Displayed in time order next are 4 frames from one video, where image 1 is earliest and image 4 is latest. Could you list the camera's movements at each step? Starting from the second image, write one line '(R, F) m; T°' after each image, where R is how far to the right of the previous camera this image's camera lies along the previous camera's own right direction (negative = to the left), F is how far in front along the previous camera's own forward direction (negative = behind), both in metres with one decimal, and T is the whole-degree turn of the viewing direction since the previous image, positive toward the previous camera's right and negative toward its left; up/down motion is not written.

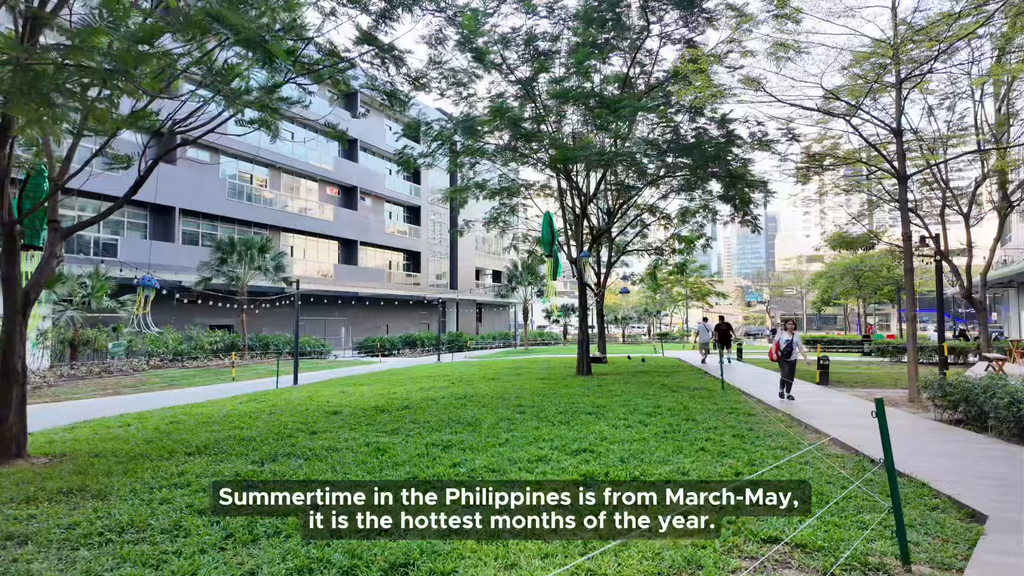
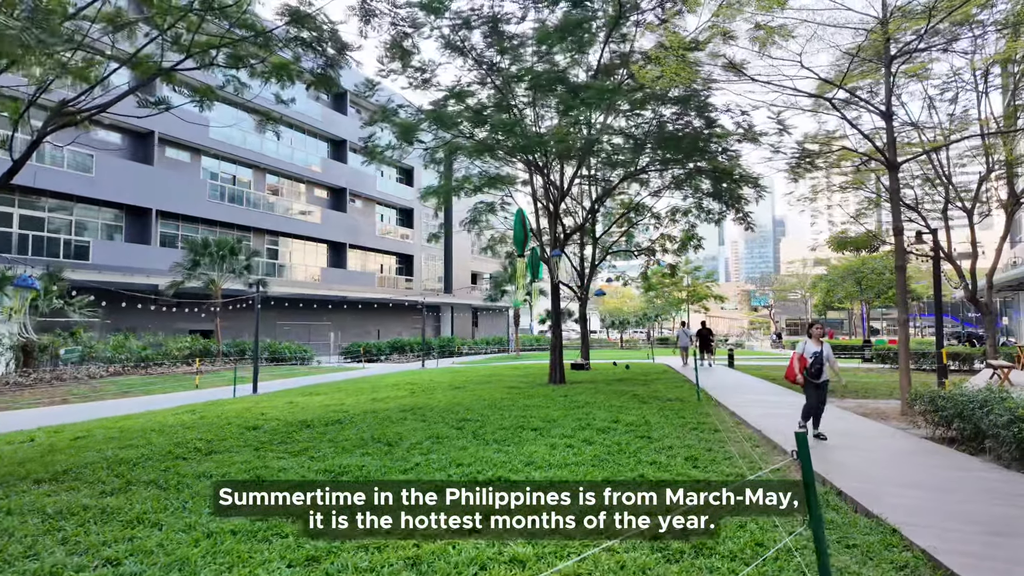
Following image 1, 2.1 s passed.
(+0.9, +0.8) m; -1°
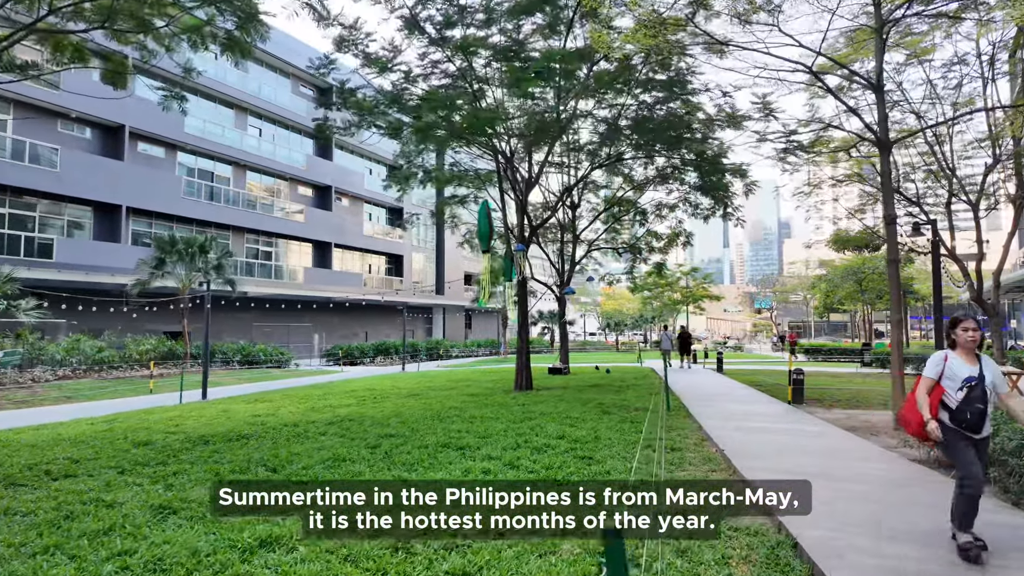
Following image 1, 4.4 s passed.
(+0.8, +1.0) m; 0°
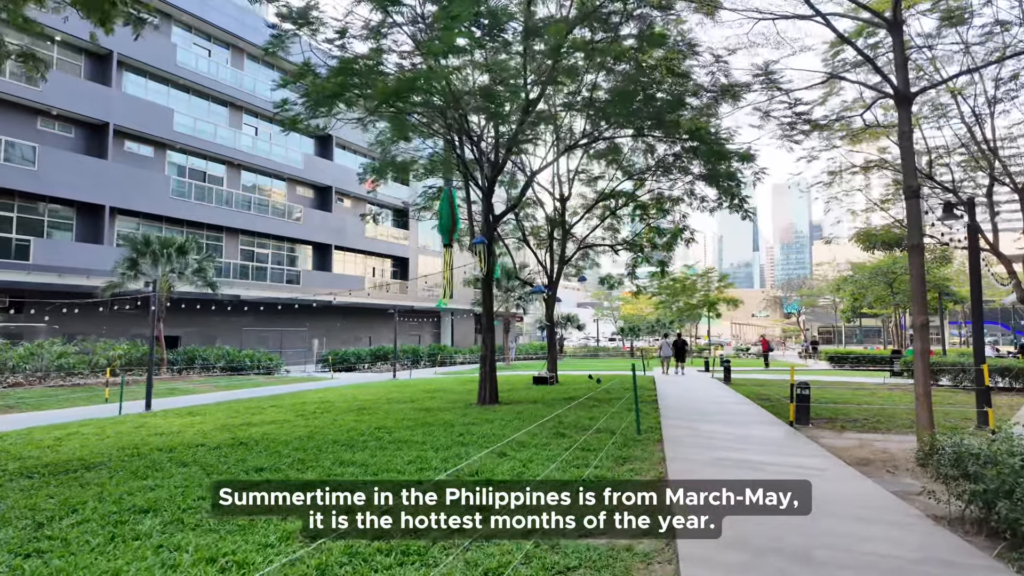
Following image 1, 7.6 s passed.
(+1.1, +1.4) m; -3°
